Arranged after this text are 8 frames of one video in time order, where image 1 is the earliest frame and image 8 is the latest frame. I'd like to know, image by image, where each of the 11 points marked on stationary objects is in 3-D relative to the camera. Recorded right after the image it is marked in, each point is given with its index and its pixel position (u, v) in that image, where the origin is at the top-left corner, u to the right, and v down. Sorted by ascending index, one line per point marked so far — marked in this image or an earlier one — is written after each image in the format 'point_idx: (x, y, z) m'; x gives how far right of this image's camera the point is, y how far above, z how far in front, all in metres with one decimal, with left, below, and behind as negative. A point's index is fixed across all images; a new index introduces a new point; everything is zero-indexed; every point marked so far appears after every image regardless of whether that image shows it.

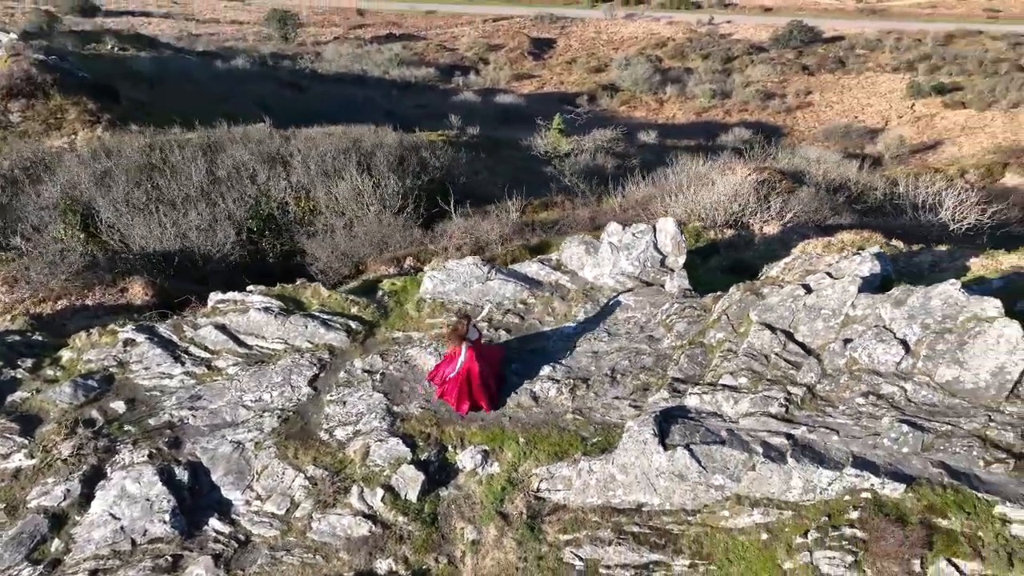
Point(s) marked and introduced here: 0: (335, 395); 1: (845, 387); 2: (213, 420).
0: (-2.4, -1.5, +9.9) m
1: (+4.3, -1.2, +8.9) m
2: (-4.1, -1.9, +9.9) m
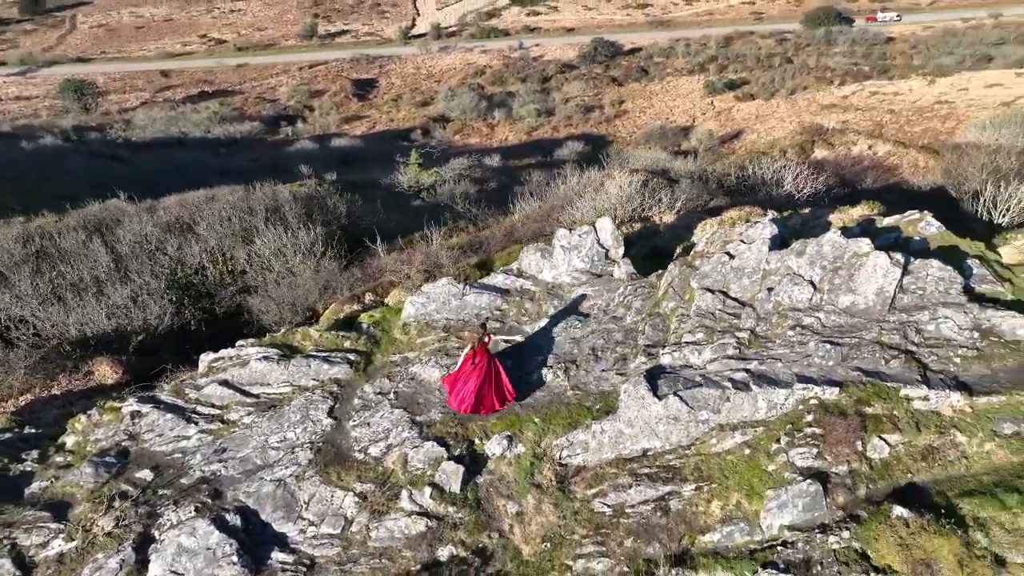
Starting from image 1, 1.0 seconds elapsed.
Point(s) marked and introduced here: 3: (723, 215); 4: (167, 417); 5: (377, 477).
0: (-2.3, -2.0, +10.9) m
1: (+4.3, -0.6, +11.3) m
2: (-3.9, -2.7, +10.5) m
3: (+4.7, +1.6, +15.5) m
4: (-5.3, -2.0, +11.1) m
5: (-1.9, -2.7, +10.2) m
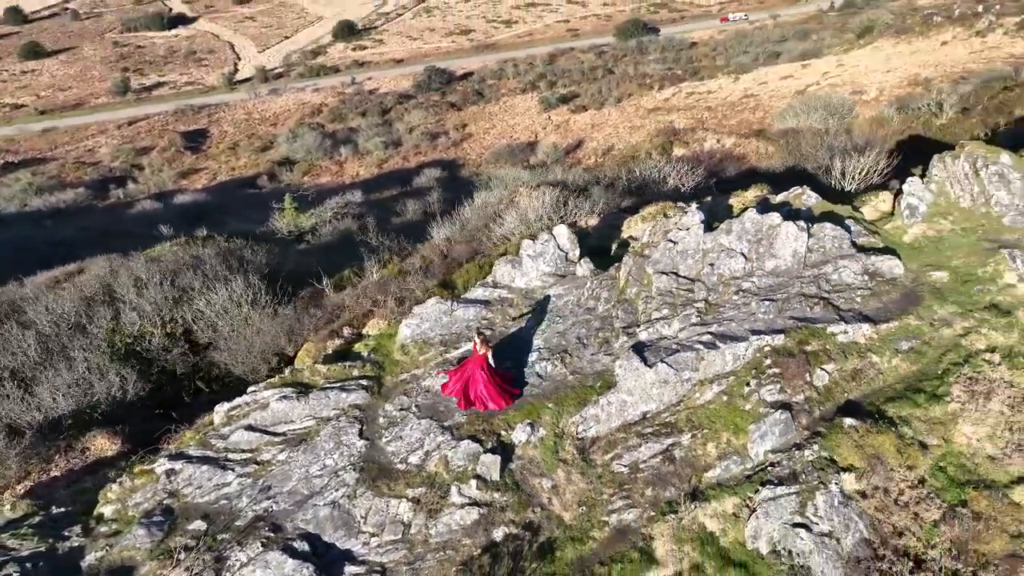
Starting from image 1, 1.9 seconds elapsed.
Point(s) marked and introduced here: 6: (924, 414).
0: (-2.0, -2.5, +11.8) m
1: (+4.1, -0.1, +13.5) m
2: (-3.4, -3.3, +11.1) m
3: (+3.3, +2.0, +17.8) m
4: (-4.9, -2.9, +11.4) m
5: (-1.4, -3.1, +11.3) m
6: (+7.6, -2.3, +12.6) m
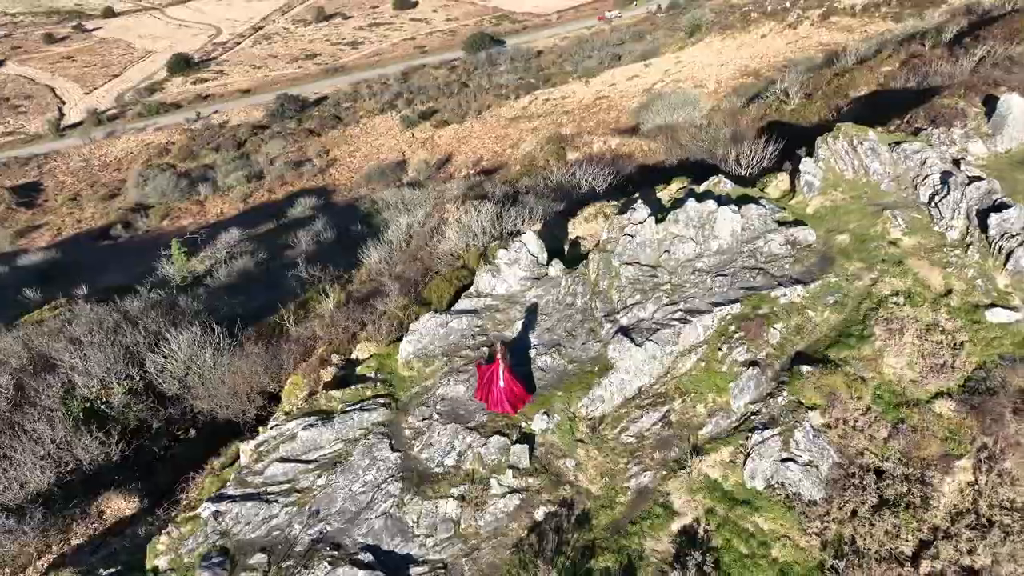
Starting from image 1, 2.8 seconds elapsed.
0: (-1.6, -2.8, +12.6) m
1: (+3.7, +0.3, +15.4) m
2: (-2.7, -3.8, +11.7) m
3: (+2.0, +2.1, +19.5) m
4: (-4.3, -3.6, +11.7) m
5: (-0.8, -3.3, +12.2) m
6: (+7.6, -1.4, +15.0) m
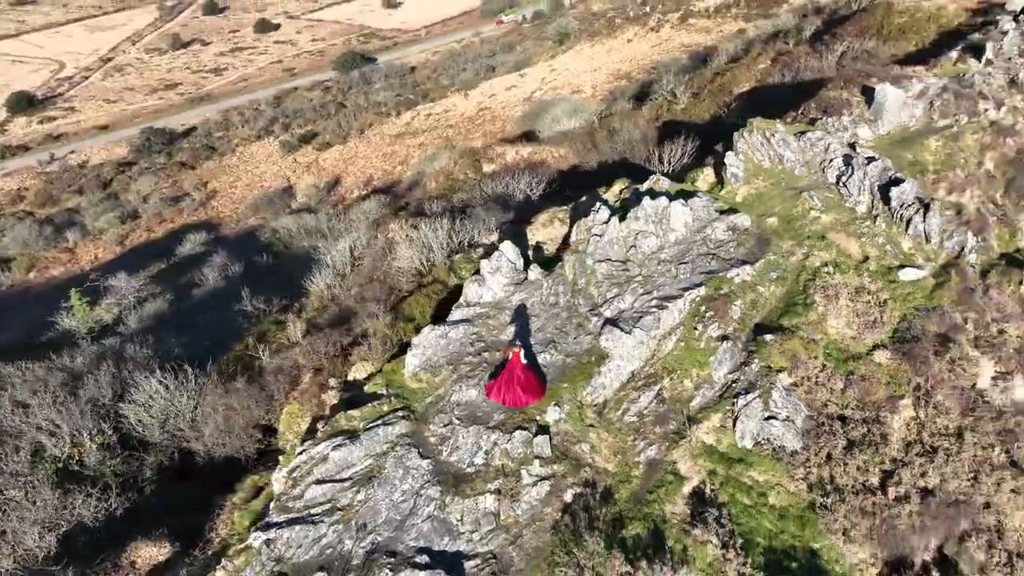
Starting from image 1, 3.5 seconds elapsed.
0: (-1.2, -3.0, +13.3) m
1: (+3.3, +0.6, +16.9) m
2: (-2.1, -4.1, +12.2) m
3: (+0.8, +2.0, +20.7) m
4: (-3.7, -4.1, +12.0) m
5: (-0.3, -3.4, +13.0) m
6: (+7.3, -0.8, +17.1) m
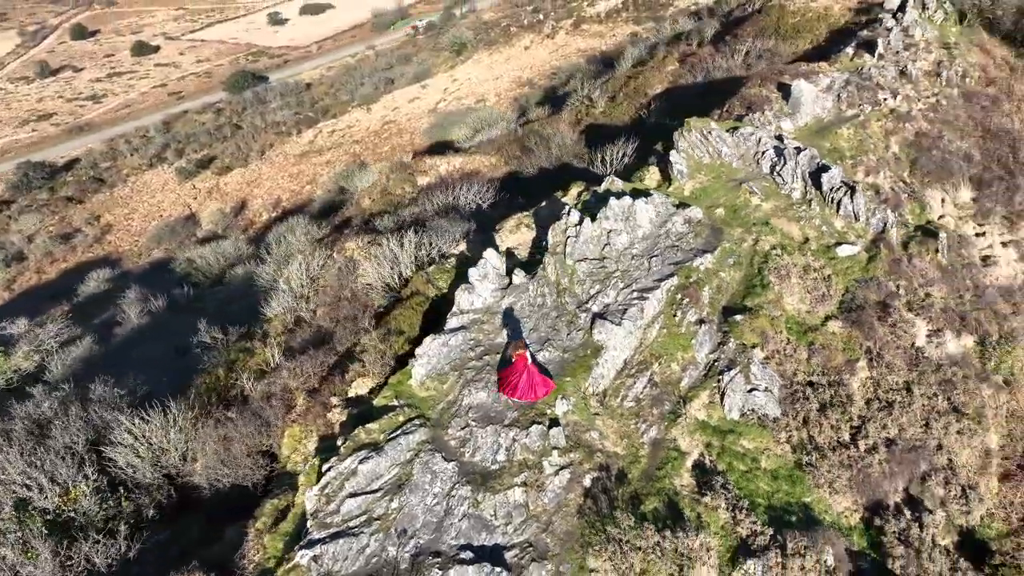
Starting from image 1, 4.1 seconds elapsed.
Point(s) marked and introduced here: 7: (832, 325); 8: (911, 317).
0: (-0.9, -3.2, +13.9) m
1: (+2.9, +0.7, +18.1) m
2: (-1.4, -4.3, +12.7) m
3: (-0.2, +1.9, +21.5) m
4: (-3.0, -4.4, +12.3) m
5: (+0.2, -3.5, +13.7) m
6: (+6.9, -0.3, +18.8) m
7: (+8.6, -1.0, +18.7) m
8: (+11.1, -0.8, +19.4) m
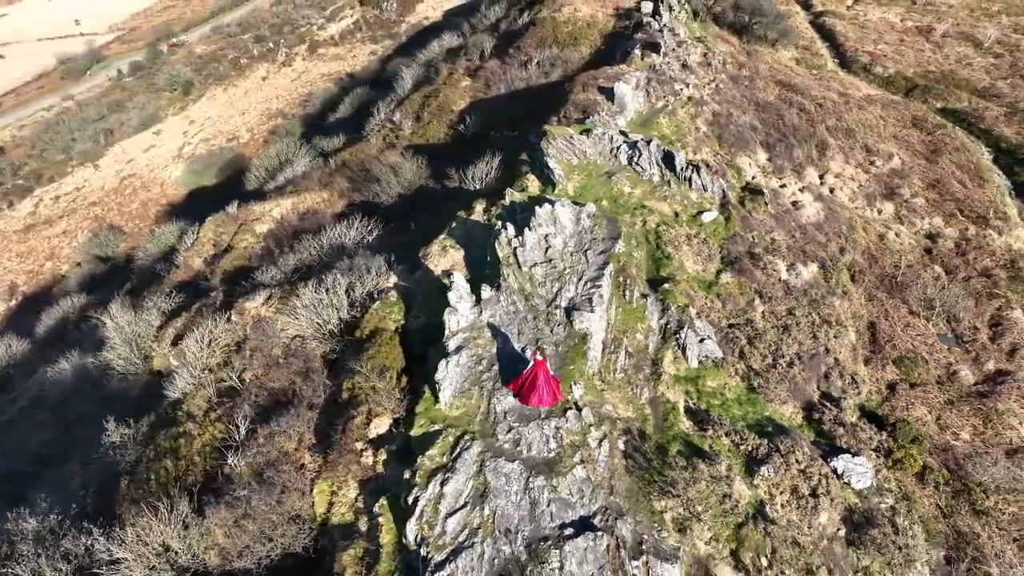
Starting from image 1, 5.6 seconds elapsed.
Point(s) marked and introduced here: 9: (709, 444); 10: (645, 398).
0: (+0.2, -3.5, +15.5) m
1: (+1.6, +0.9, +20.5) m
2: (+0.3, -4.7, +14.2) m
3: (-2.6, +1.2, +22.8) m
4: (-1.0, -5.1, +13.3) m
5: (+1.3, -3.6, +15.6) m
6: (+5.3, +0.7, +22.5) m
7: (+7.0, +0.4, +23.0) m
8: (+9.1, +1.0, +24.5) m
9: (+4.7, -3.8, +17.0) m
10: (+3.4, -2.8, +17.8) m
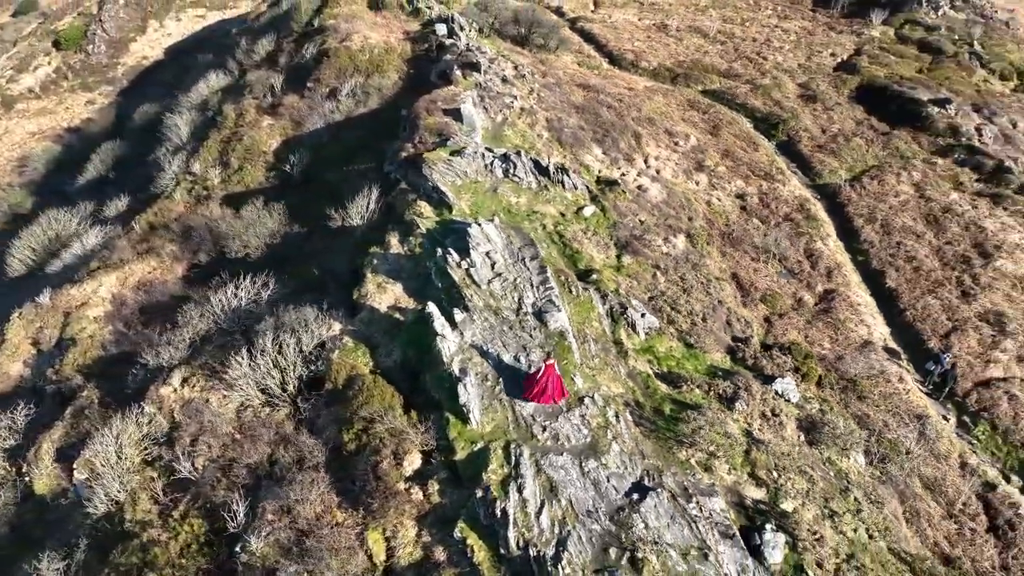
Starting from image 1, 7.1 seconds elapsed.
0: (+1.2, -3.7, +17.1) m
1: (-0.1, +0.6, +22.3) m
2: (+1.9, -4.7, +15.9) m
3: (-4.7, -0.1, +23.1) m
4: (+1.1, -5.4, +14.7) m
5: (+2.2, -3.6, +17.6) m
6: (+2.8, +1.1, +25.3) m
7: (+4.3, +1.1, +26.3) m
8: (+5.6, +2.0, +28.4) m
9: (+5.0, -3.1, +20.0) m
10: (+3.2, -2.5, +20.3) m
